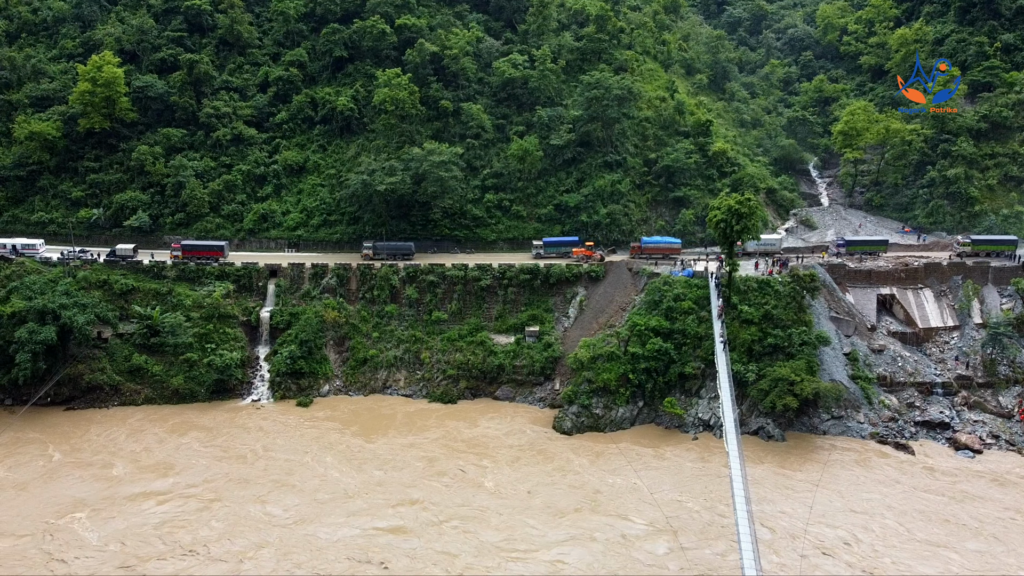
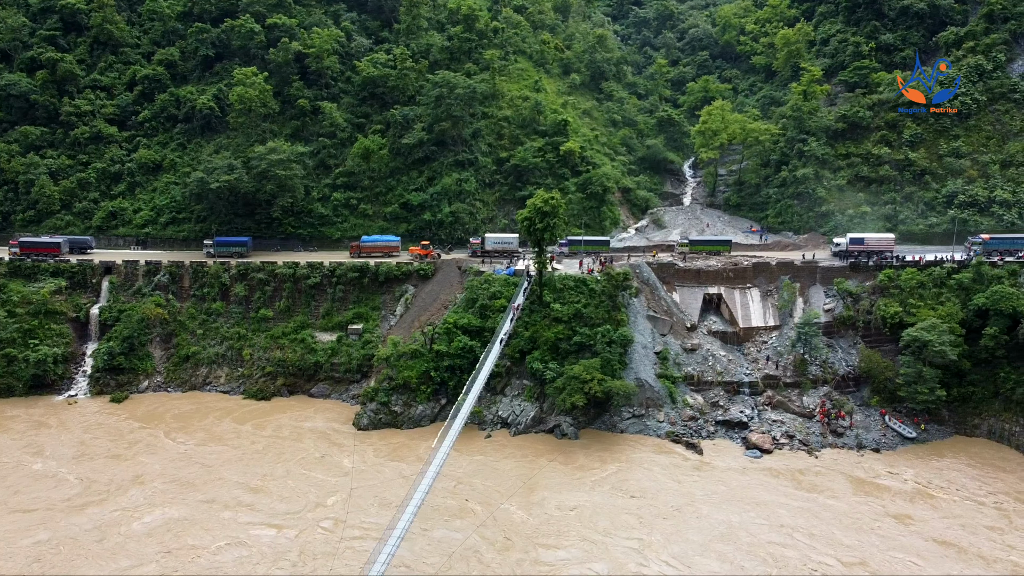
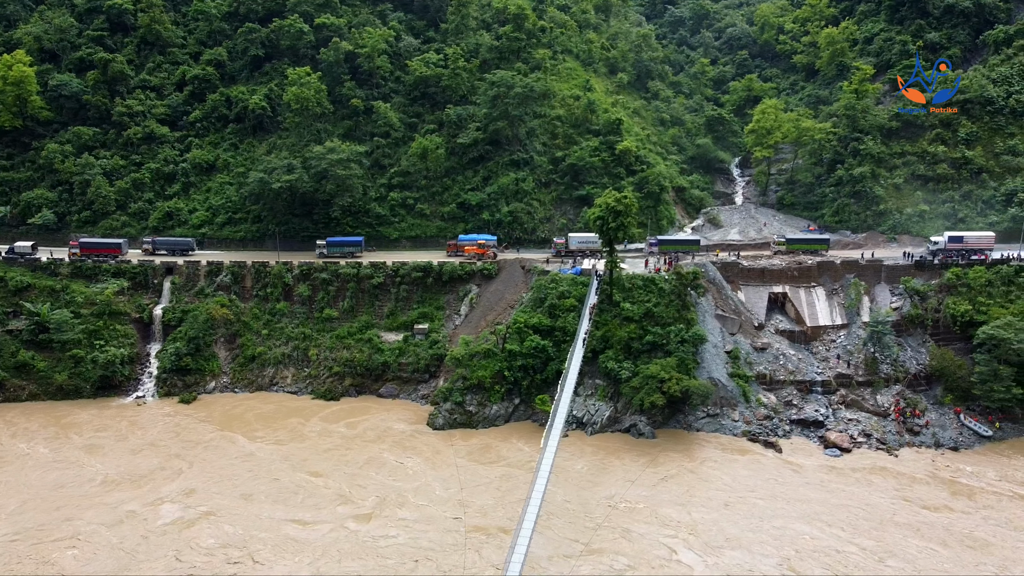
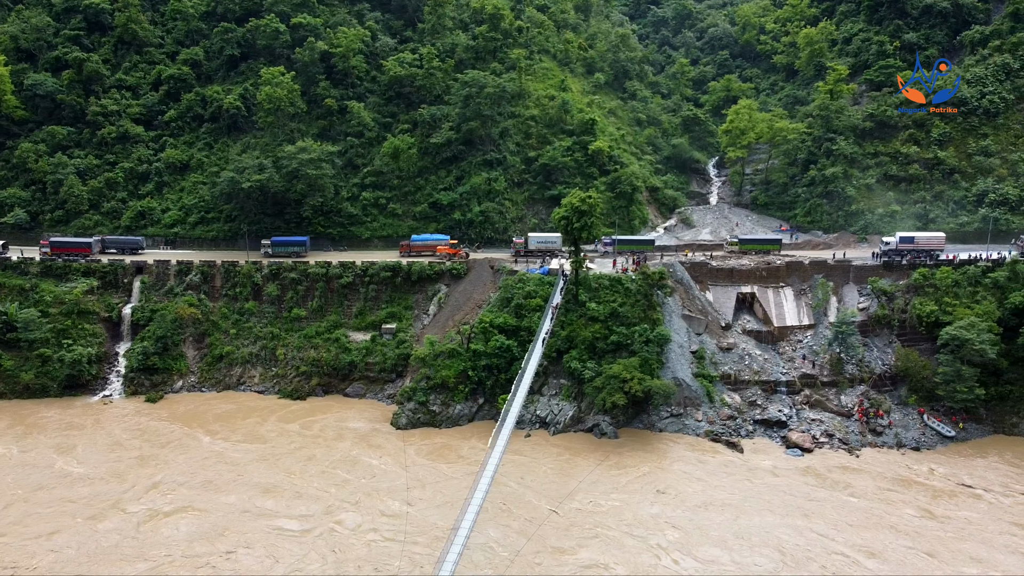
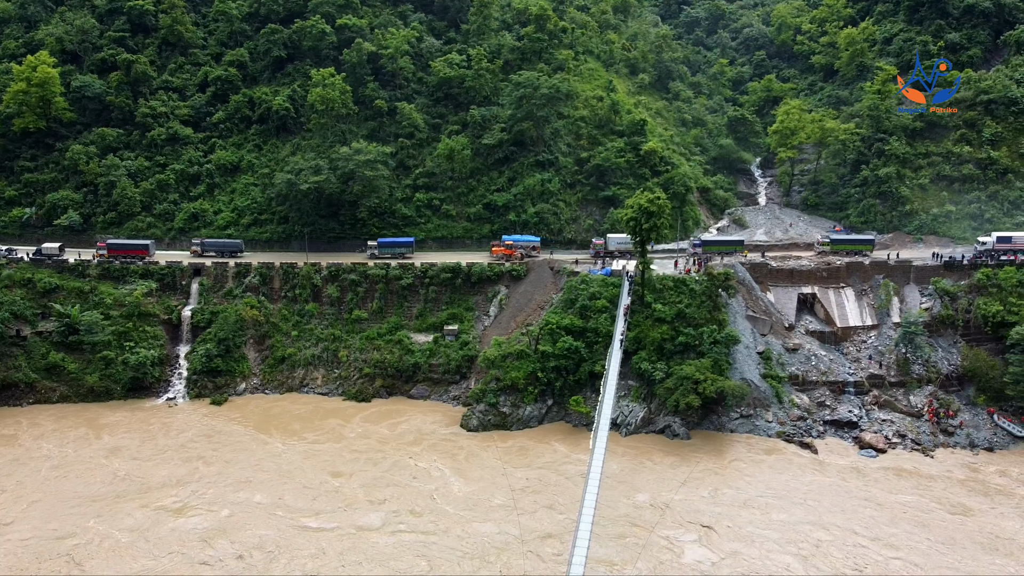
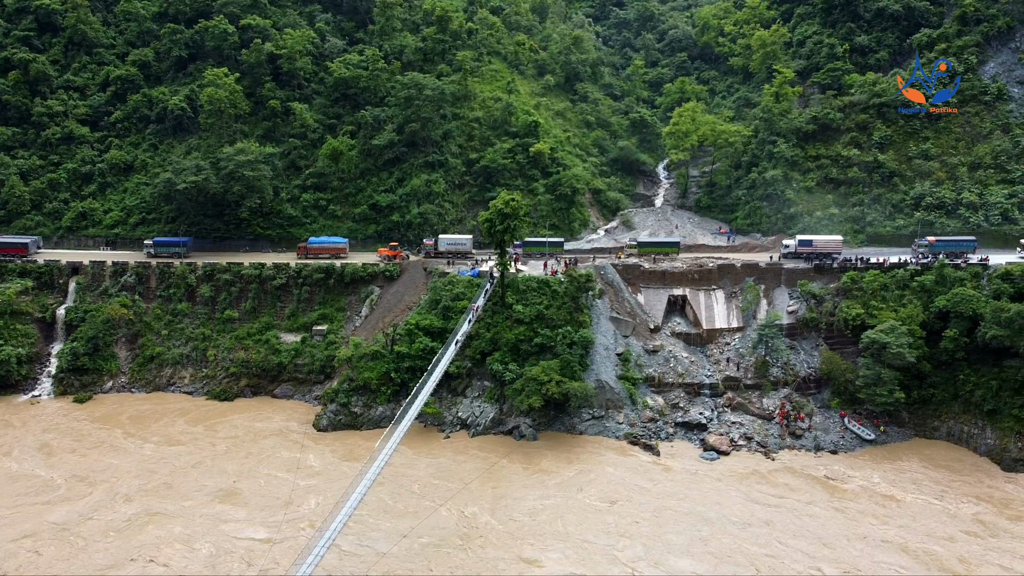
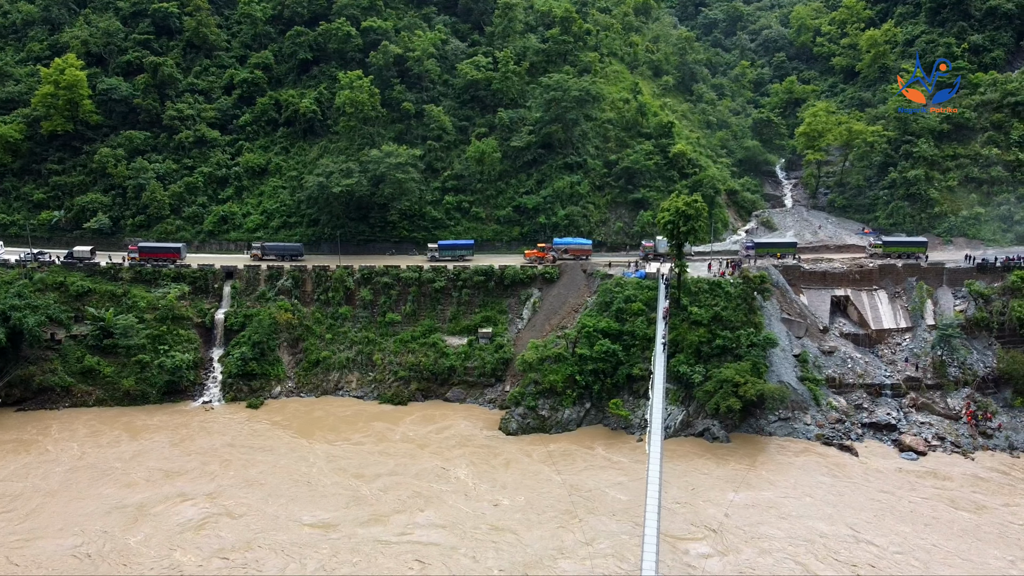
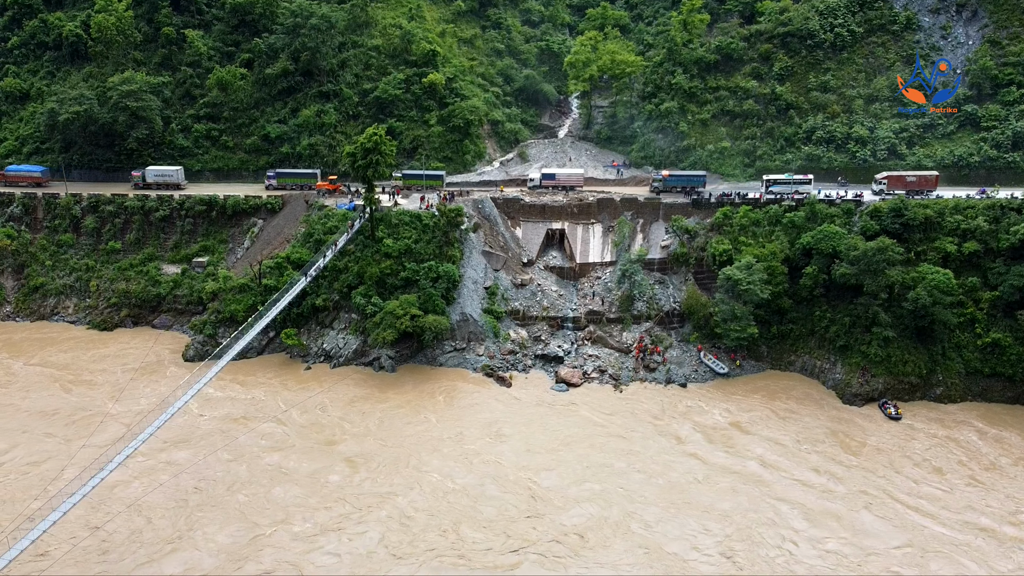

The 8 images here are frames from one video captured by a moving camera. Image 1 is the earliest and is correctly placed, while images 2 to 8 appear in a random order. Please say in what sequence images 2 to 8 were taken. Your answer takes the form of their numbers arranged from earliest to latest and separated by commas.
7, 5, 3, 4, 2, 6, 8
